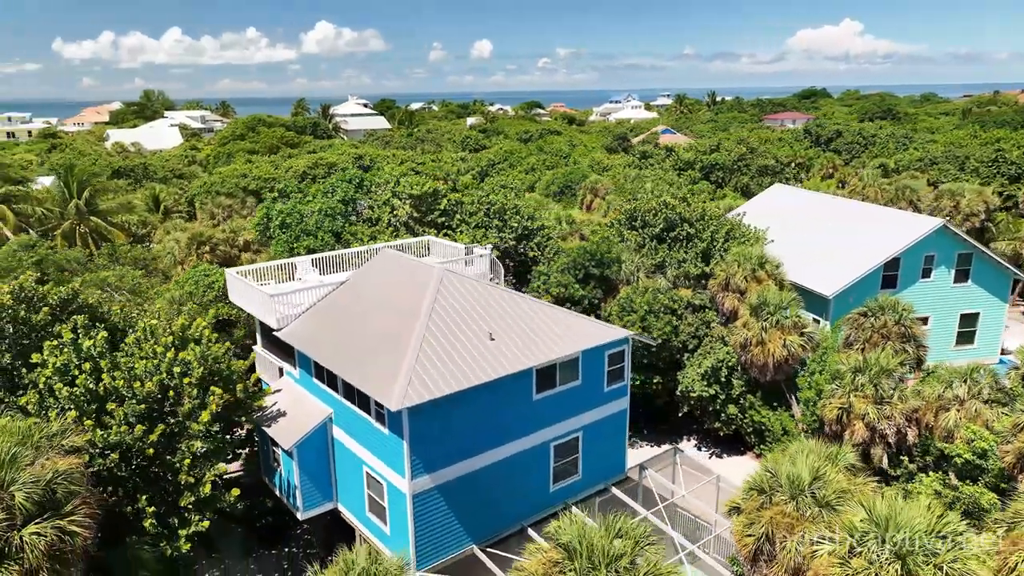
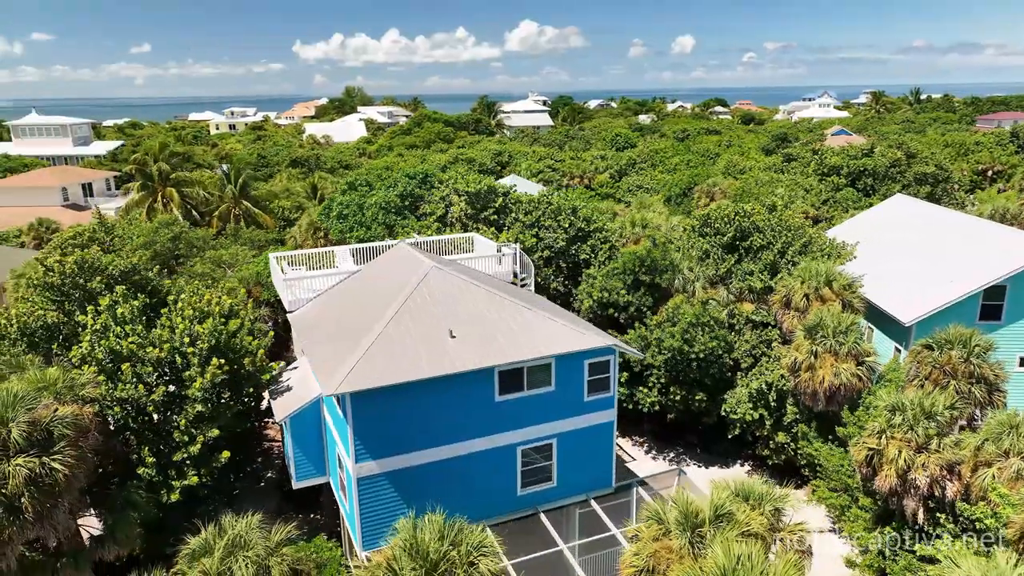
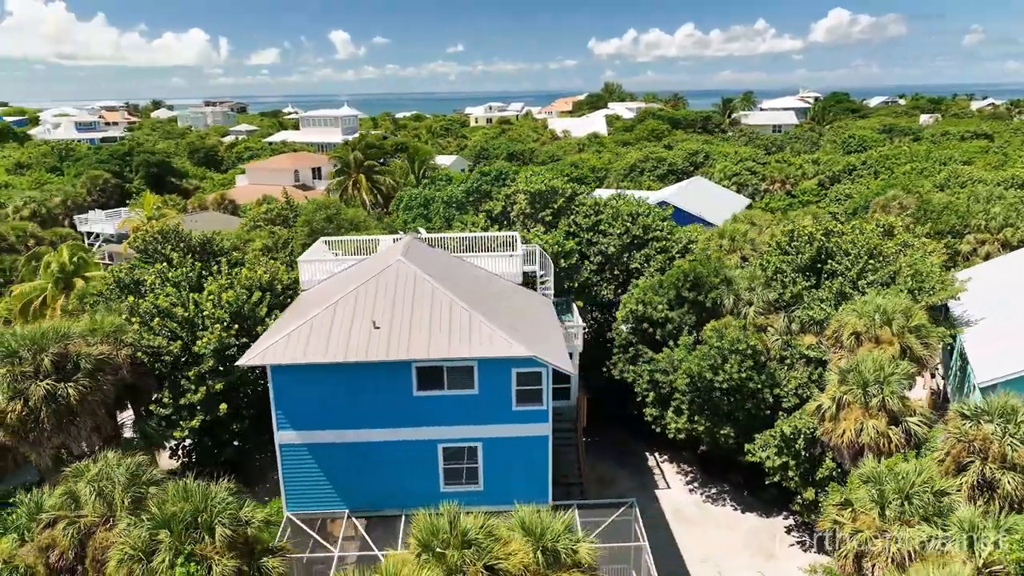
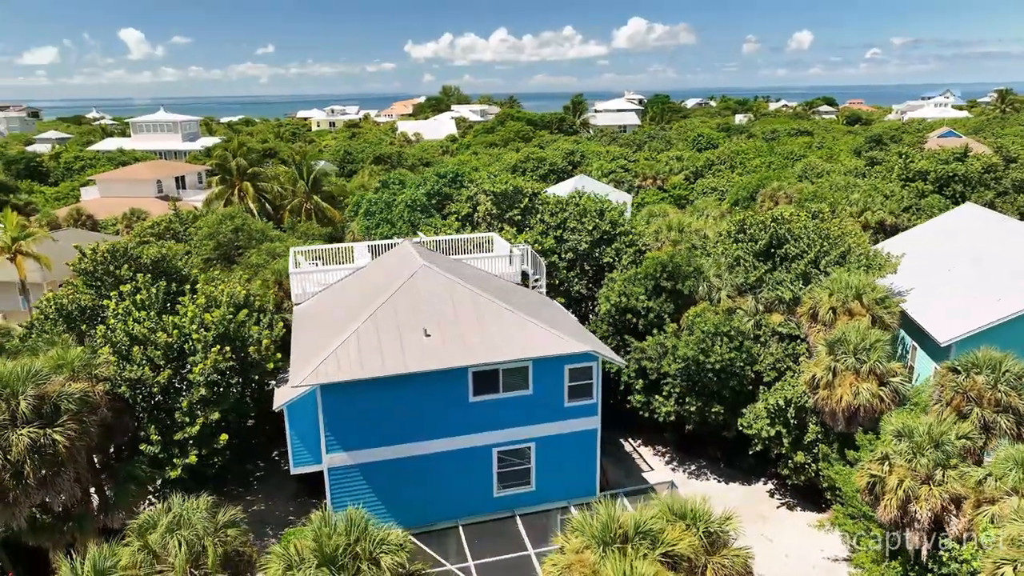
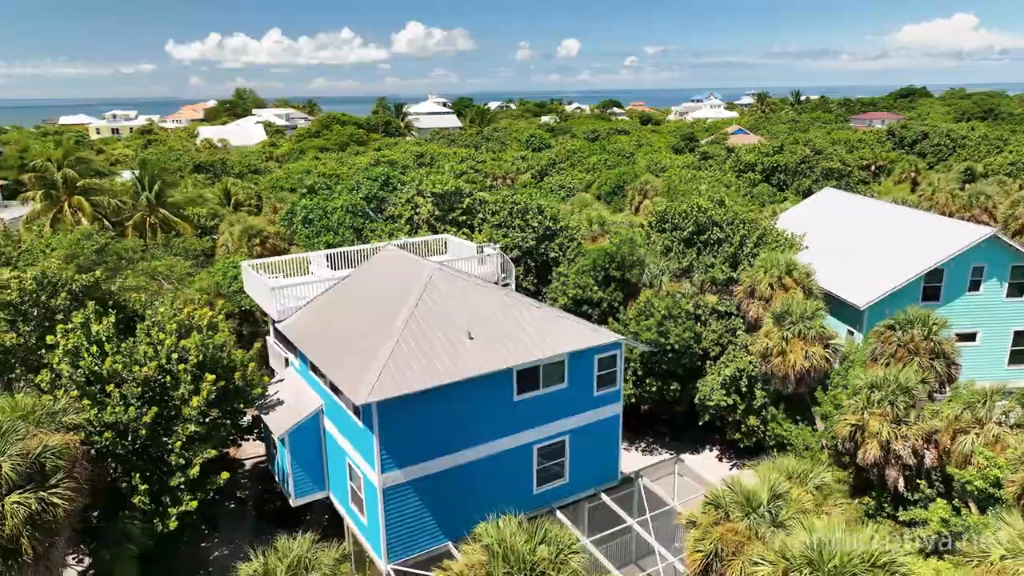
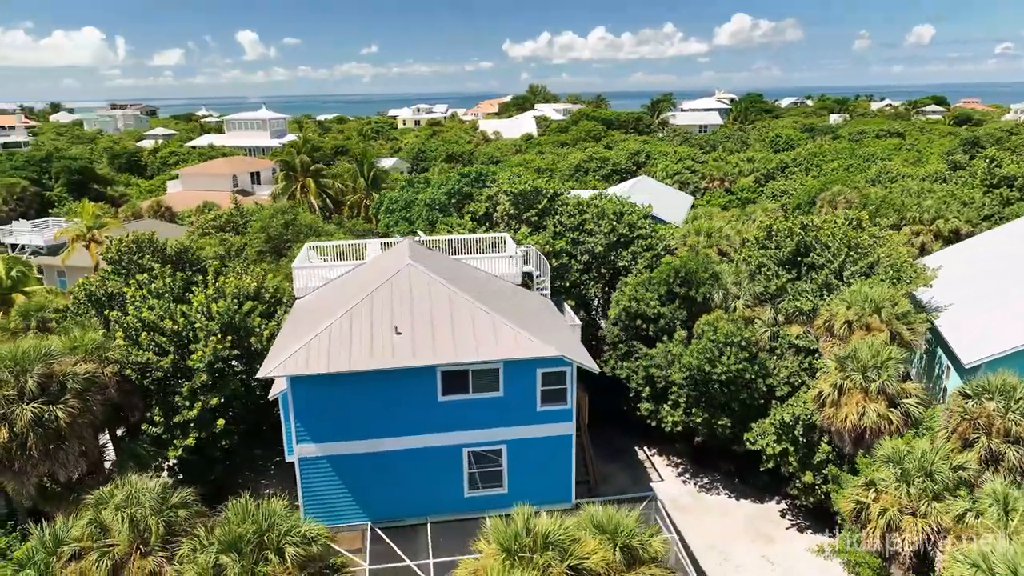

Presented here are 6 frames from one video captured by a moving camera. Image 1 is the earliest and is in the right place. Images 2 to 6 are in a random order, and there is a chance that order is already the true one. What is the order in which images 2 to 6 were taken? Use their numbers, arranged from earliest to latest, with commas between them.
5, 2, 4, 6, 3
